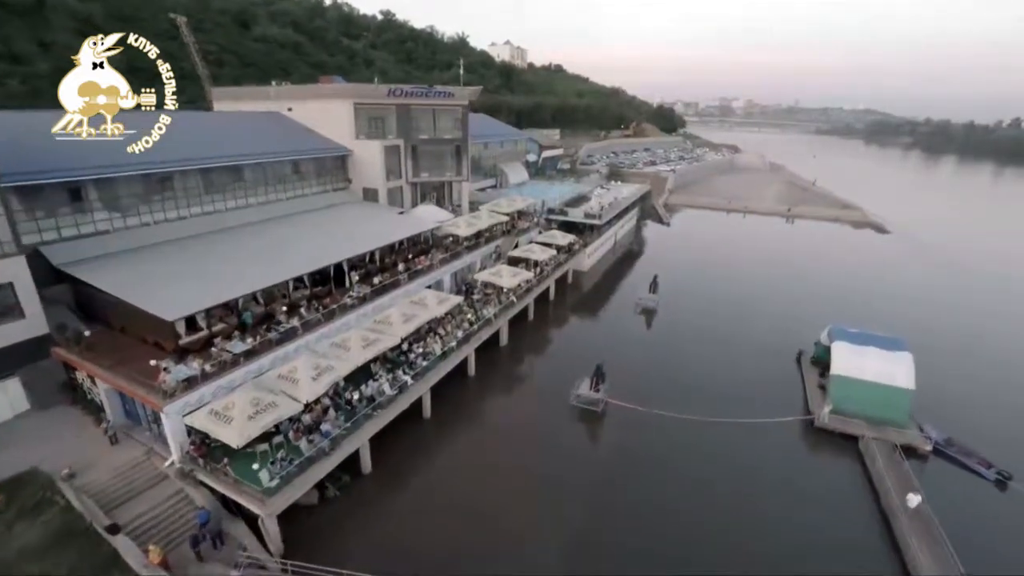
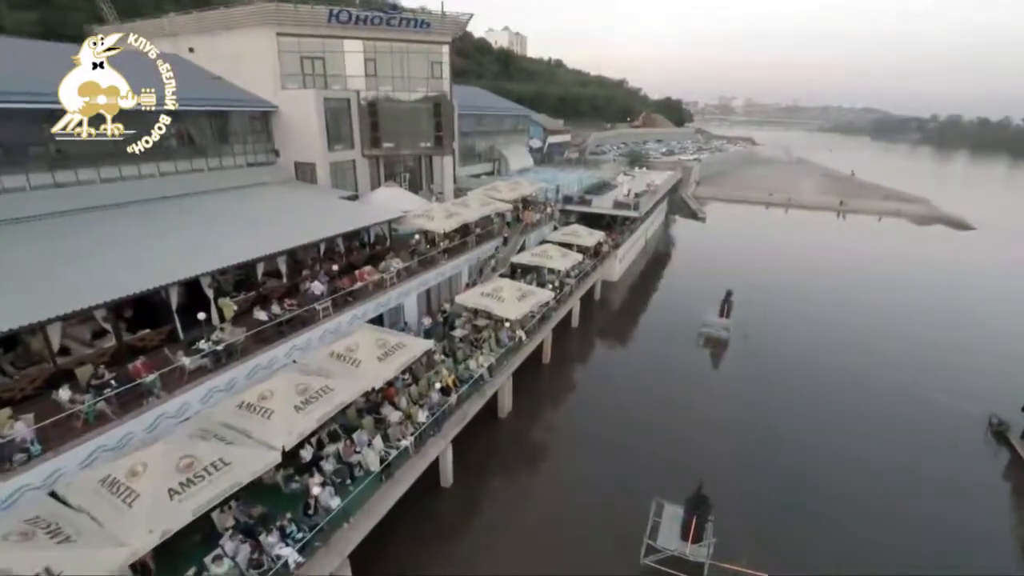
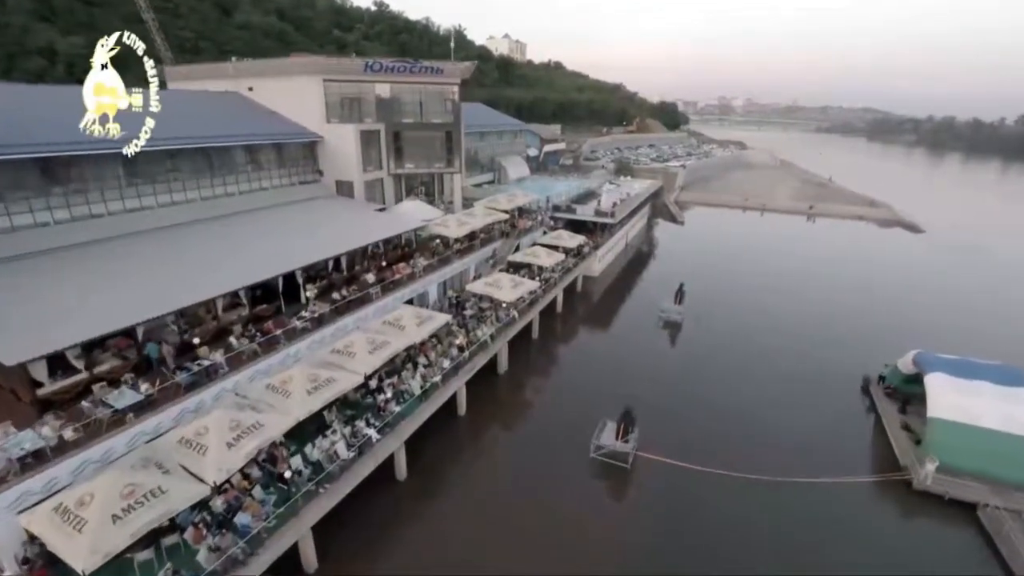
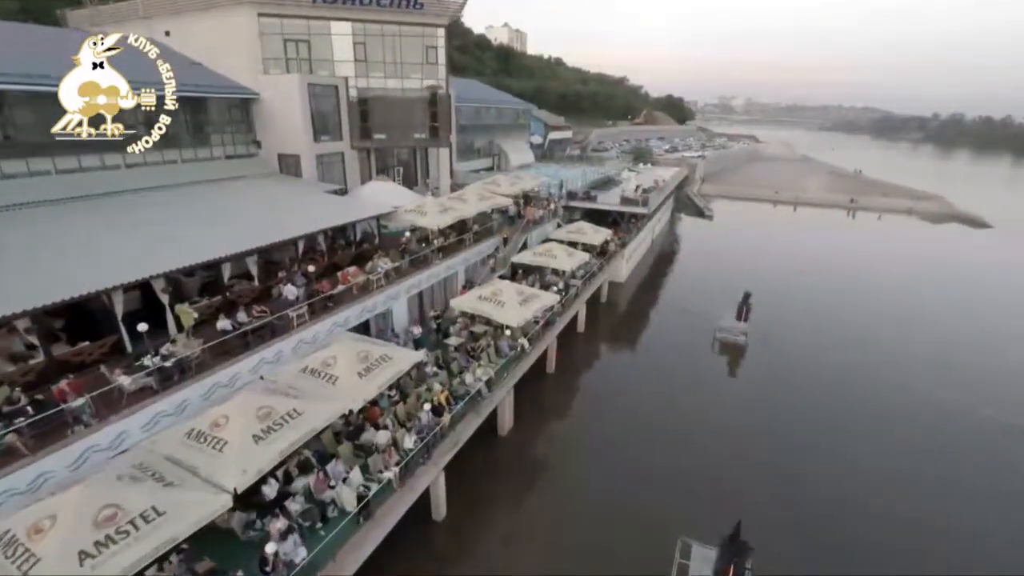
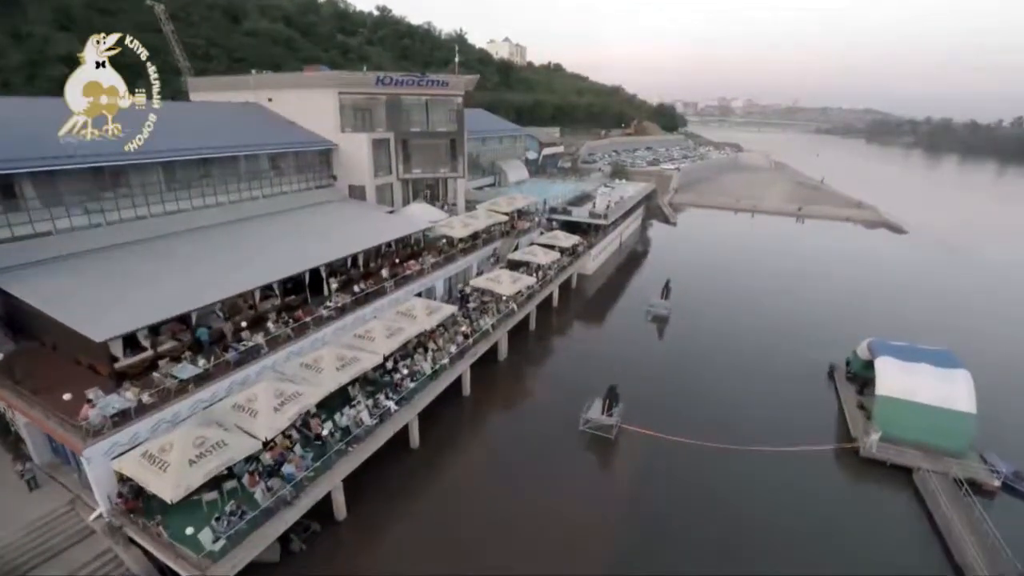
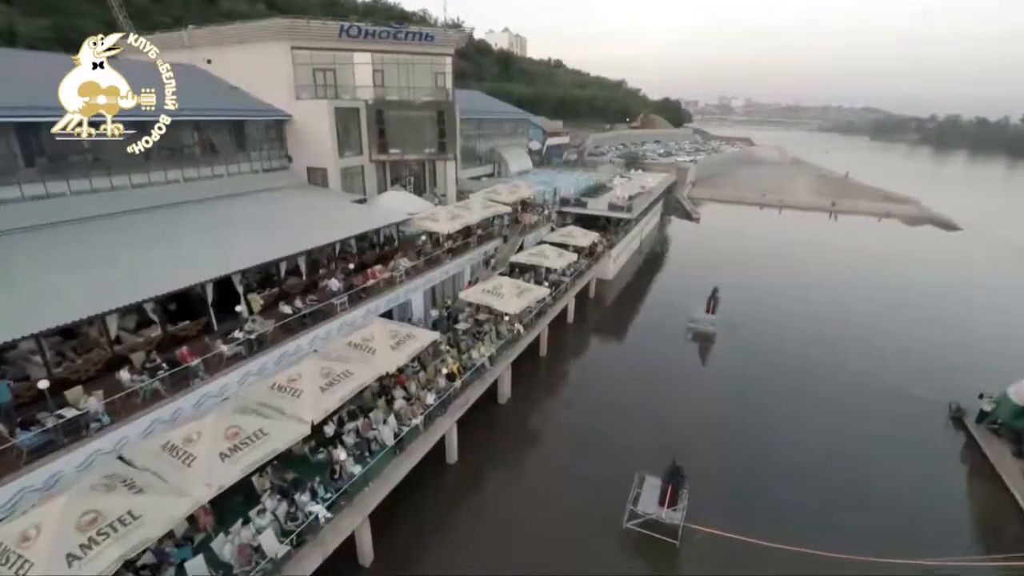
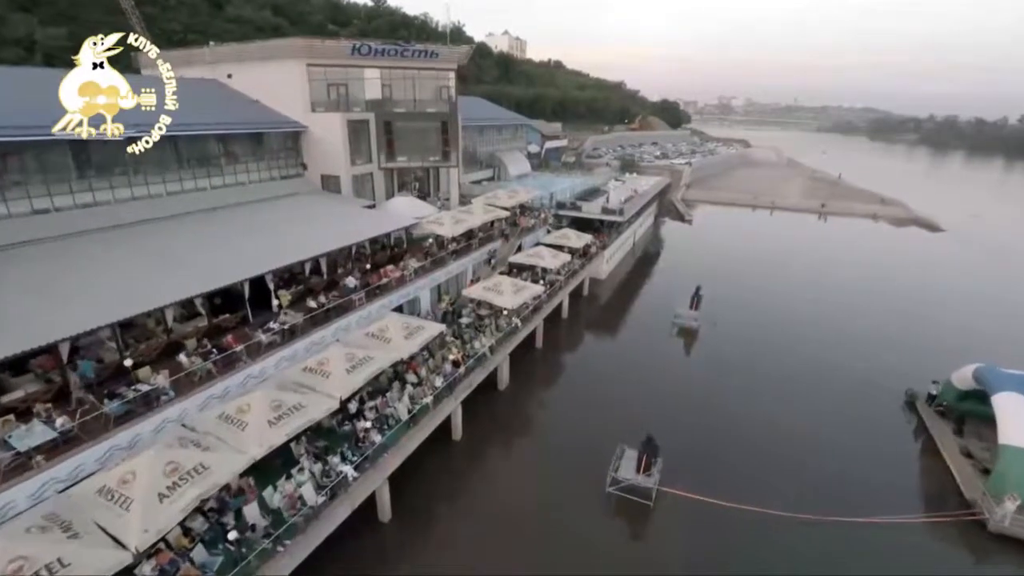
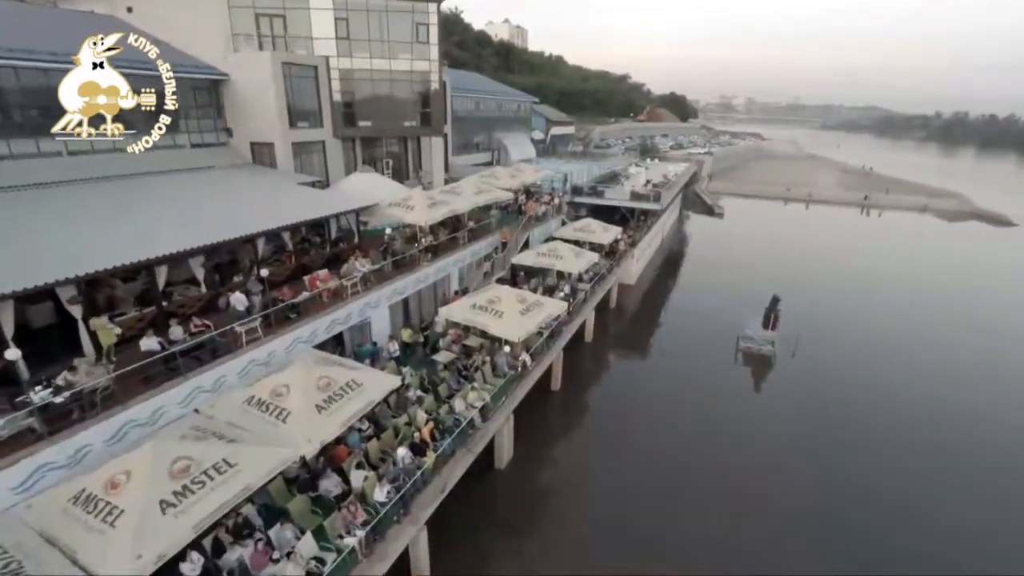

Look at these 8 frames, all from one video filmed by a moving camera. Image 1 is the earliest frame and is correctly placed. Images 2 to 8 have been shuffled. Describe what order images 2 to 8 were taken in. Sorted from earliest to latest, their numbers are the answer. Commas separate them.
5, 3, 7, 6, 2, 4, 8
